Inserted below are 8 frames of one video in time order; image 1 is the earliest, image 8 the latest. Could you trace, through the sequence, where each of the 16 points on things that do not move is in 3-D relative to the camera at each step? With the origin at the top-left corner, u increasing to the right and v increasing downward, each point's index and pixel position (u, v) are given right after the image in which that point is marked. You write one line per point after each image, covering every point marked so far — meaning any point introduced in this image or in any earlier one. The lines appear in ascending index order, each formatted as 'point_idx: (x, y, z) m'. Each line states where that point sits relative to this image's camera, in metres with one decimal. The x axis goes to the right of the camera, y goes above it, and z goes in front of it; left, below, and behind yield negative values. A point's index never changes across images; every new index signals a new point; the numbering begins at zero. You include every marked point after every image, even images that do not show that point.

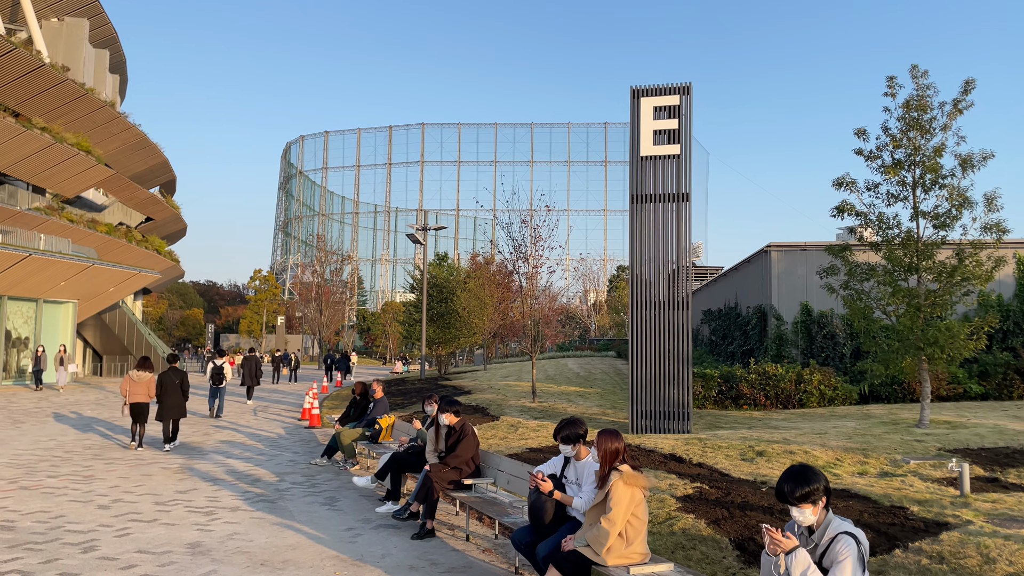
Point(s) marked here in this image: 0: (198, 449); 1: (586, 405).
0: (-5.0, -2.6, +12.6) m
1: (+1.4, -2.2, +14.8) m
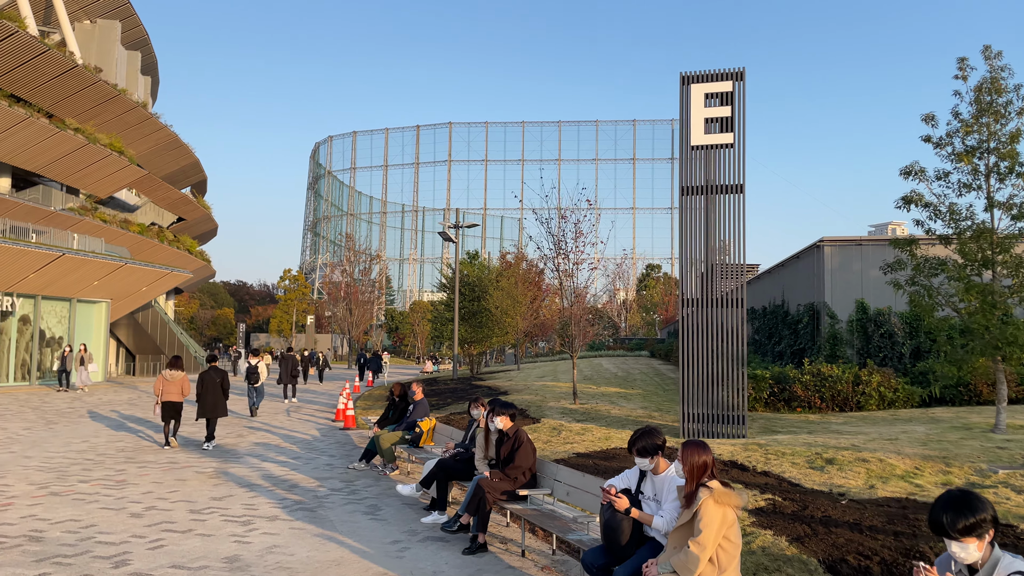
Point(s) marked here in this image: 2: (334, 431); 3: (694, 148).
0: (-4.4, -2.5, +12.2) m
1: (+2.2, -2.2, +14.2) m
2: (-3.4, -2.8, +15.1) m
3: (+2.7, +2.1, +11.6) m
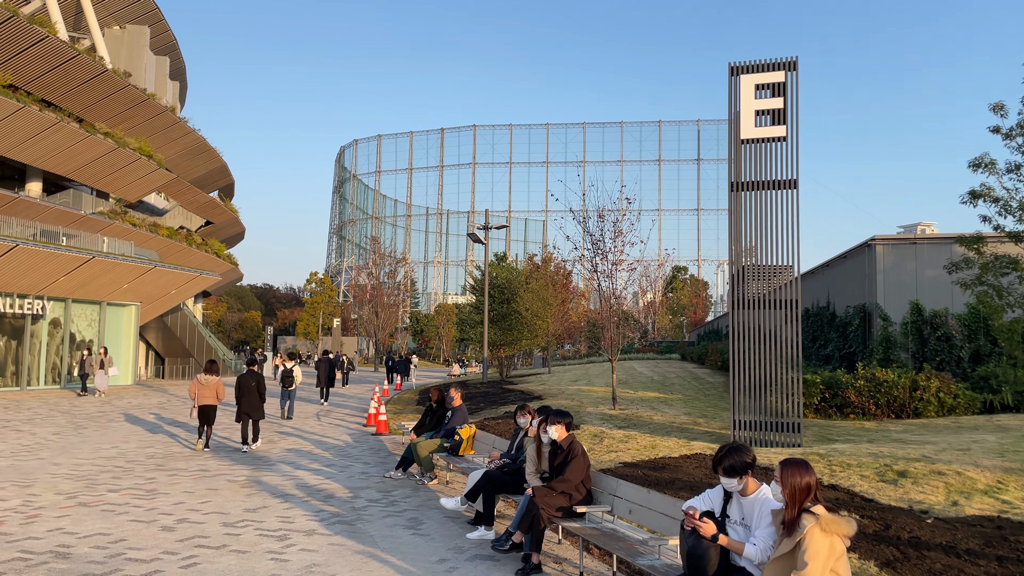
0: (-3.7, -2.6, +11.8) m
1: (+2.8, -2.2, +13.6) m
2: (-2.7, -2.8, +14.7) m
3: (+3.3, +2.1, +11.0) m
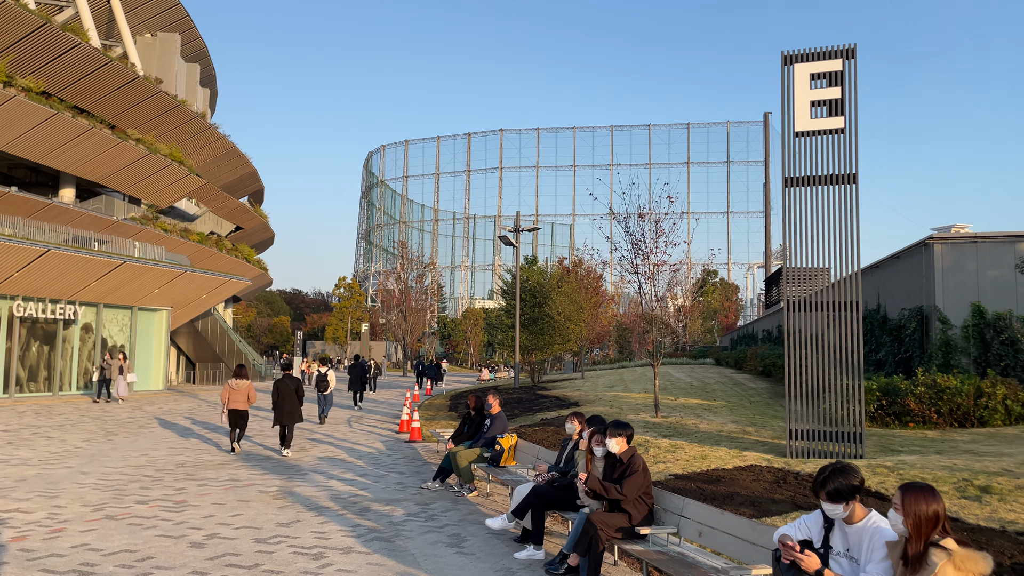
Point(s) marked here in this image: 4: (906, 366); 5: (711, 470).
0: (-3.2, -2.6, +11.5) m
1: (+3.5, -2.2, +13.0) m
2: (-2.0, -2.8, +14.3) m
3: (+3.8, +2.0, +10.4) m
4: (+7.2, -1.4, +14.3) m
5: (+2.4, -2.2, +9.3) m
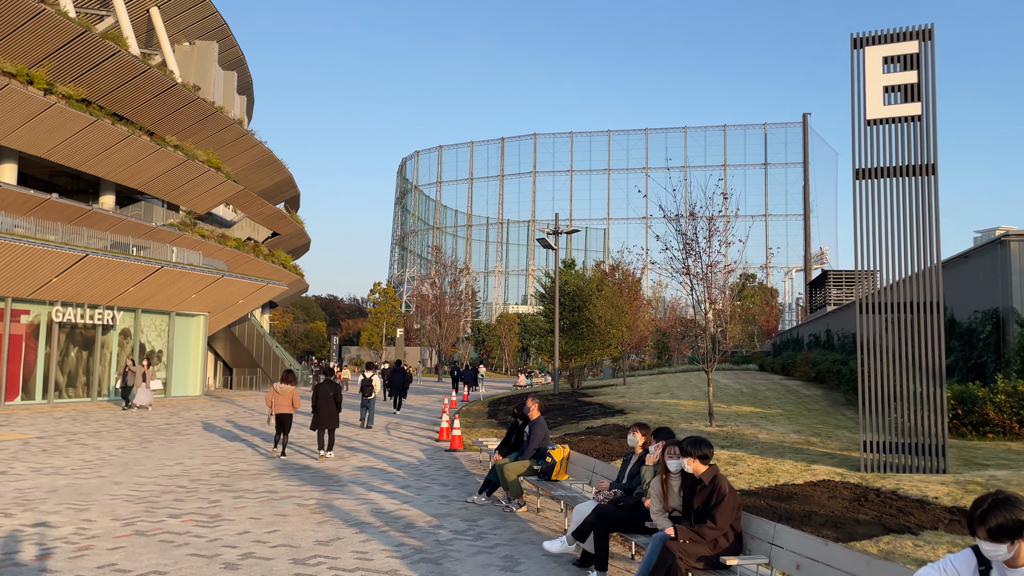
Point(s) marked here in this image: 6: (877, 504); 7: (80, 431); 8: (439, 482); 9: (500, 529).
0: (-2.5, -2.6, +11.0) m
1: (+4.2, -2.2, +12.3) m
2: (-1.2, -2.9, +13.7) m
3: (+4.4, +2.0, +9.7) m
4: (+7.9, -1.4, +13.4) m
5: (+2.9, -2.2, +8.6) m
6: (+3.5, -2.1, +7.6) m
7: (-9.1, -3.0, +16.6) m
8: (-1.0, -2.6, +10.6) m
9: (-0.1, -2.4, +7.7) m
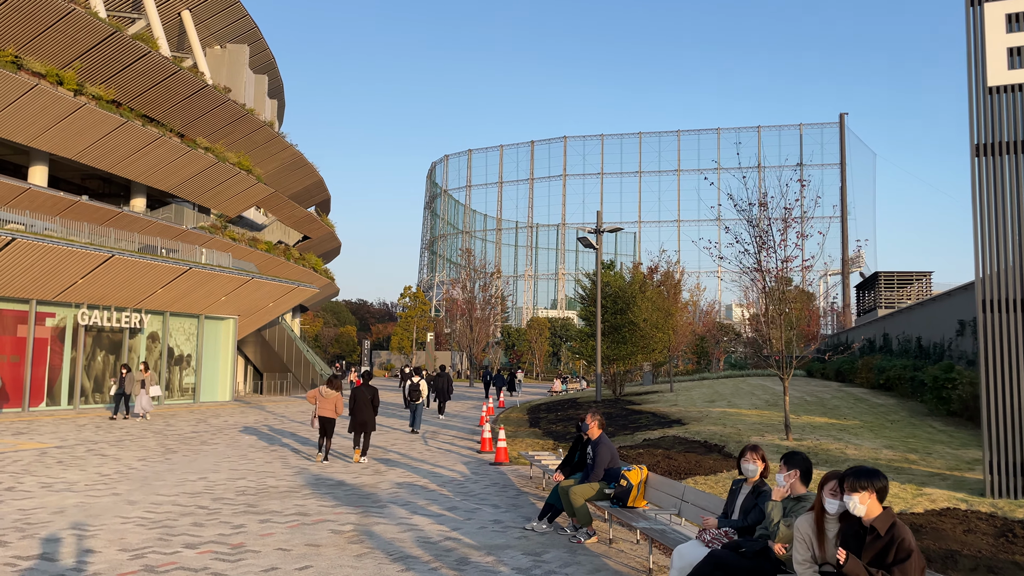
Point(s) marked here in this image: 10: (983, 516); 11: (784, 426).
0: (-1.8, -2.6, +9.8) m
1: (+5.0, -2.2, +10.9) m
2: (-0.4, -2.9, +12.6) m
3: (+5.1, +2.1, +8.3) m
4: (+8.8, -1.4, +11.9) m
5: (+3.6, -2.1, +7.3) m
6: (+4.1, -2.0, +6.2) m
7: (-8.2, -3.0, +15.7) m
8: (-0.3, -2.6, +9.5) m
9: (+0.5, -2.3, +6.5) m
10: (+4.3, -2.1, +7.2) m
11: (+4.3, -2.2, +12.5) m
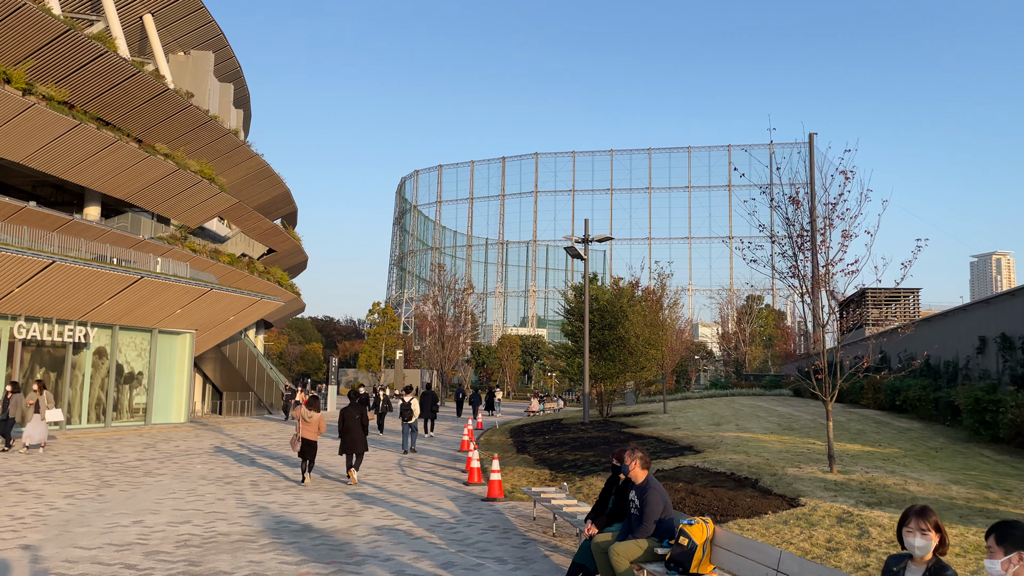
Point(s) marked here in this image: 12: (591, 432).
0: (-1.7, -2.6, +8.0) m
1: (+5.0, -2.3, +9.3) m
2: (-0.5, -3.0, +10.8) m
3: (+5.2, +2.1, +6.9) m
4: (+8.7, -1.5, +10.5) m
5: (+3.7, -2.1, +5.7) m
6: (+4.3, -2.0, +4.6) m
7: (-8.4, -3.1, +13.6) m
8: (-0.2, -2.6, +7.7) m
9: (+0.7, -2.3, +4.7) m
10: (+4.5, -2.1, +5.6) m
11: (+4.2, -2.3, +10.9) m
12: (+2.0, -3.5, +19.1) m
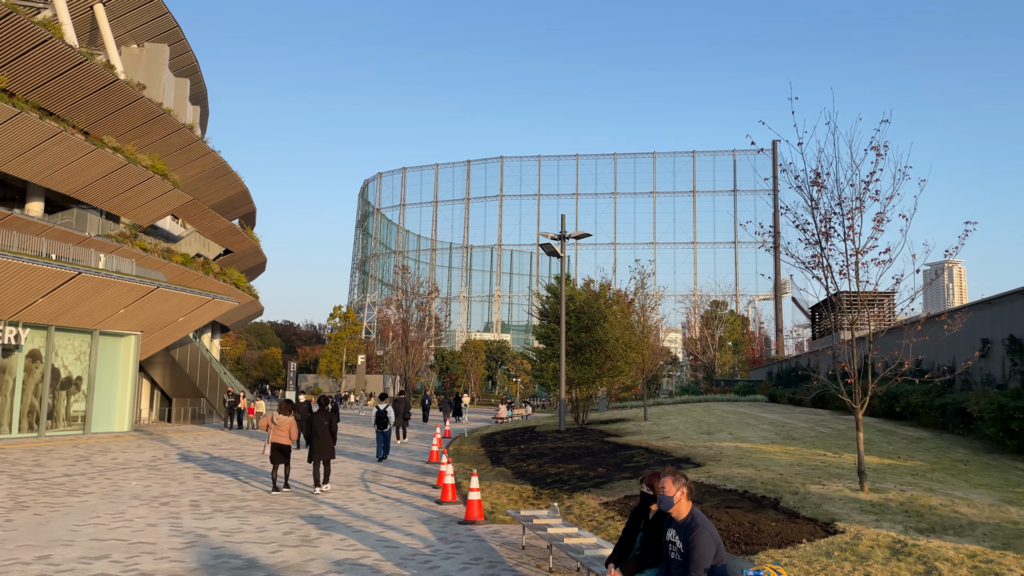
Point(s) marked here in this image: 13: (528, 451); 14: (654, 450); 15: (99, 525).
0: (-1.8, -2.5, +6.5) m
1: (+4.9, -2.2, +8.1) m
2: (-0.7, -2.9, +9.3) m
3: (+5.2, +2.2, +5.7) m
4: (+8.5, -1.5, +9.5) m
5: (+3.8, -2.0, +4.4) m
6: (+4.4, -1.9, +3.4) m
7: (-8.7, -3.0, +11.7) m
8: (-0.3, -2.5, +6.2) m
9: (+0.8, -2.1, +3.3) m
10: (+4.5, -2.0, +4.4) m
11: (+4.0, -2.2, +9.7) m
12: (+1.4, -3.4, +17.7) m
13: (+0.4, -3.6, +17.2) m
14: (+2.5, -2.9, +14.1) m
15: (-4.9, -2.8, +9.2) m
